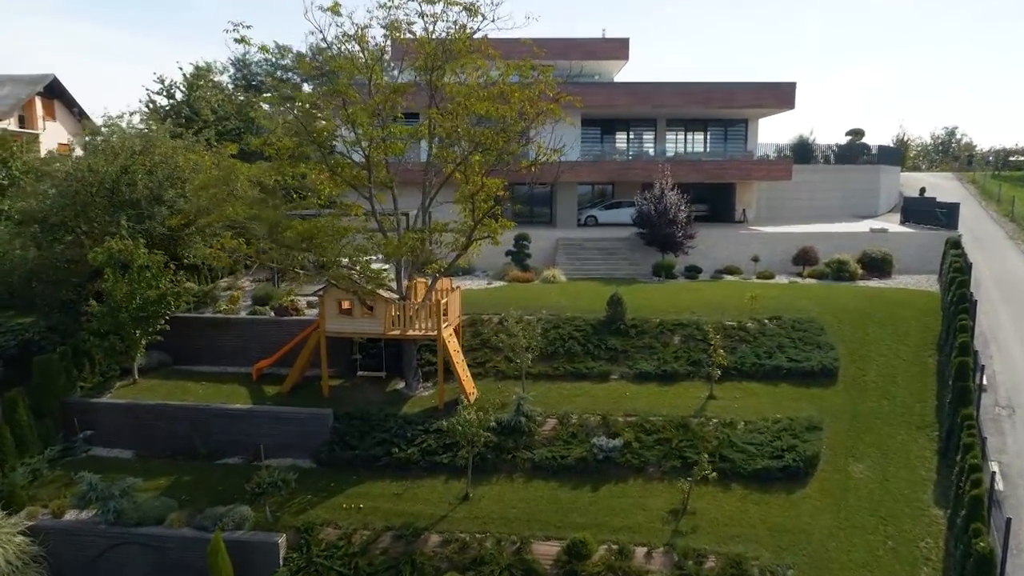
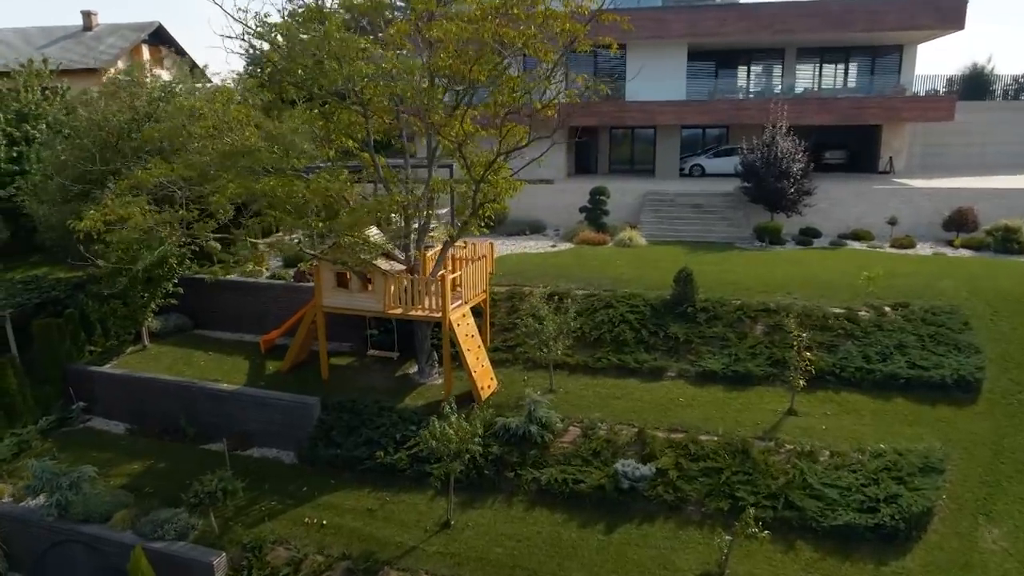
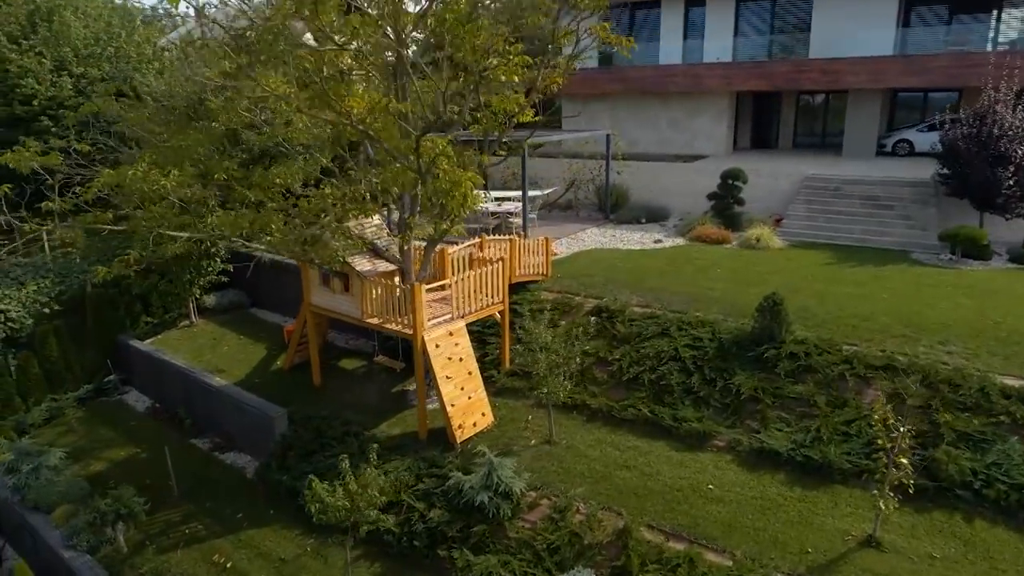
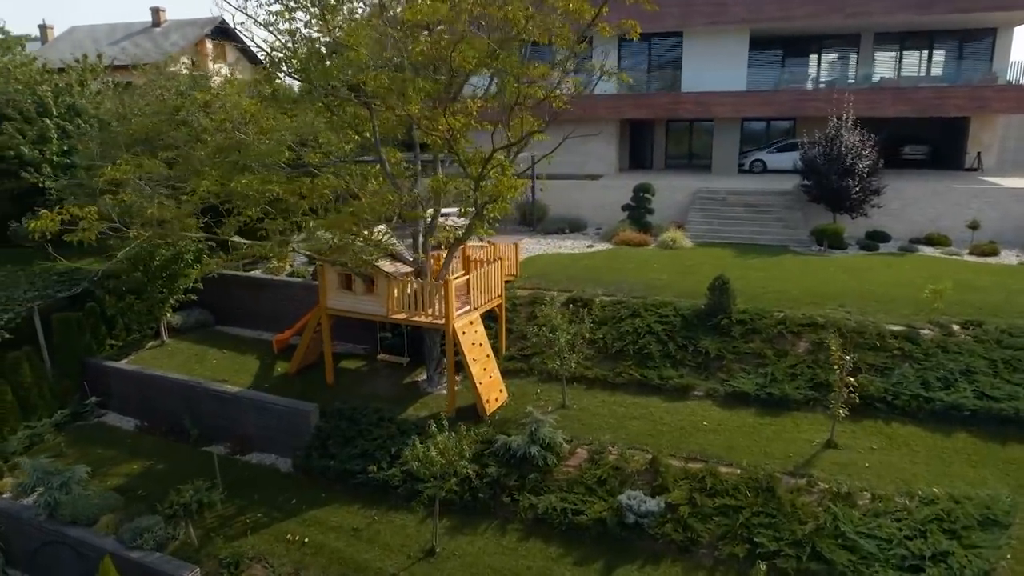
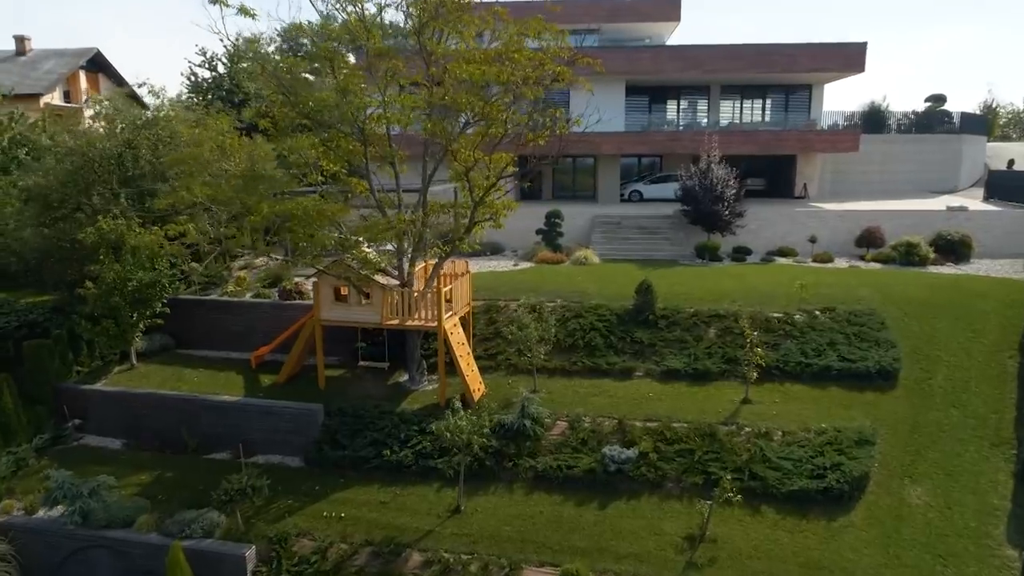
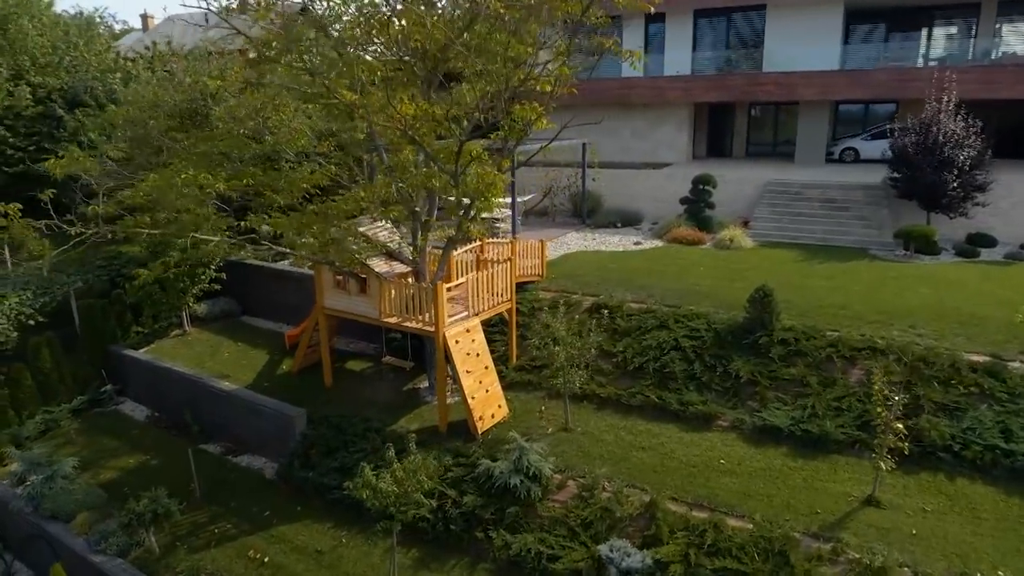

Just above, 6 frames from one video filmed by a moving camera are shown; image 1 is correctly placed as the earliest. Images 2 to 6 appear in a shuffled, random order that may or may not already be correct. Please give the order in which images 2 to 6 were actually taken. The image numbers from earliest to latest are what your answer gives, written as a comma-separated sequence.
5, 2, 4, 6, 3
